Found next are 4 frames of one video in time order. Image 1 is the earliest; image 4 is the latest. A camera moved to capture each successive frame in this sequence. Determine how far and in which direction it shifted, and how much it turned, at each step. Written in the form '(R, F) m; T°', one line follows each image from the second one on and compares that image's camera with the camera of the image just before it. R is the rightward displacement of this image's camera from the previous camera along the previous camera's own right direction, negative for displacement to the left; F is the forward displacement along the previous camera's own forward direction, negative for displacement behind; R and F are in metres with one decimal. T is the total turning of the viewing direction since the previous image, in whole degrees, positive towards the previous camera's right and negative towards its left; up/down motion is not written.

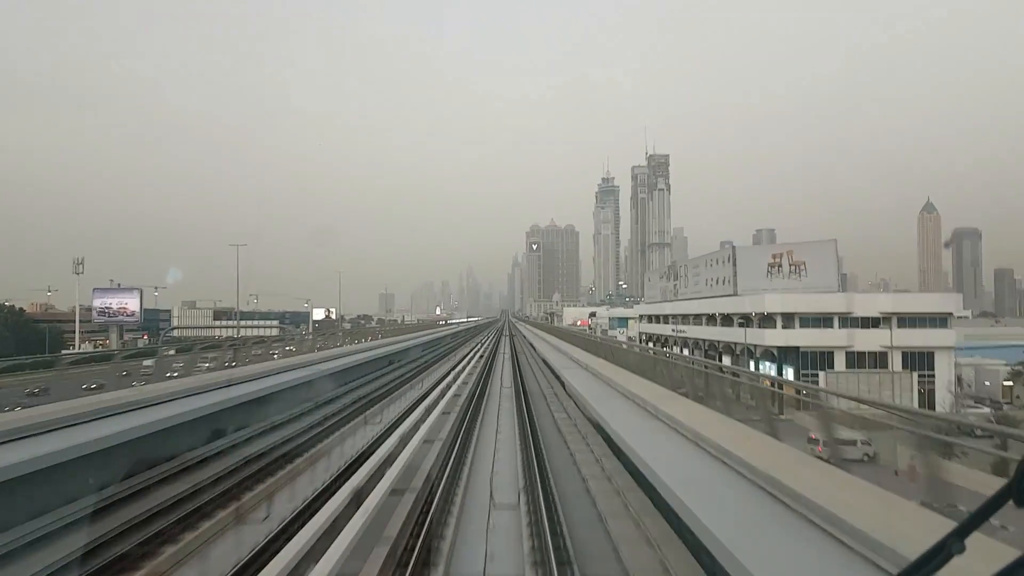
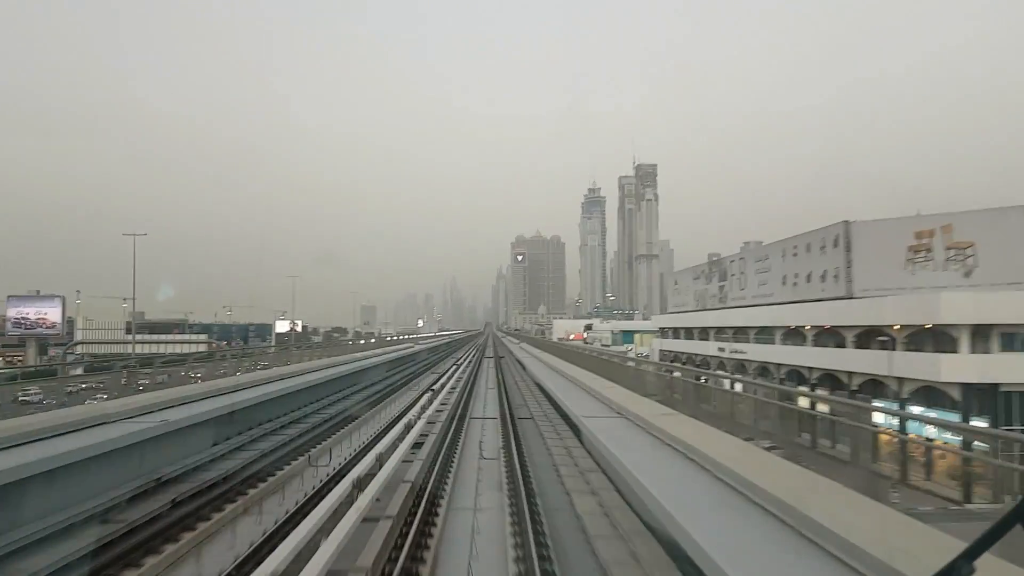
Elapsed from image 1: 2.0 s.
(0.0, +0.9) m; +2°
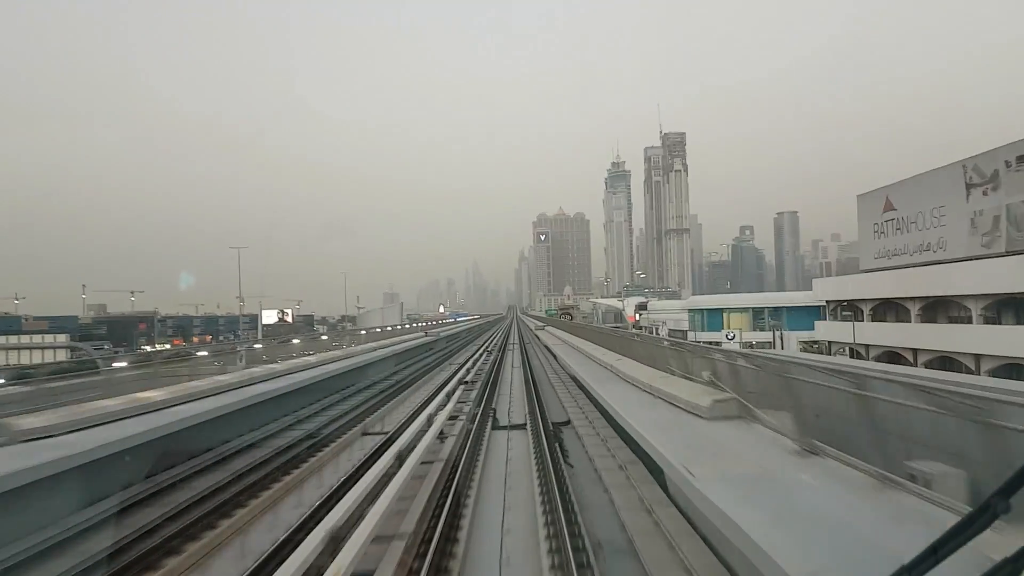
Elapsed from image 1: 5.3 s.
(-0.1, +1.6) m; -2°
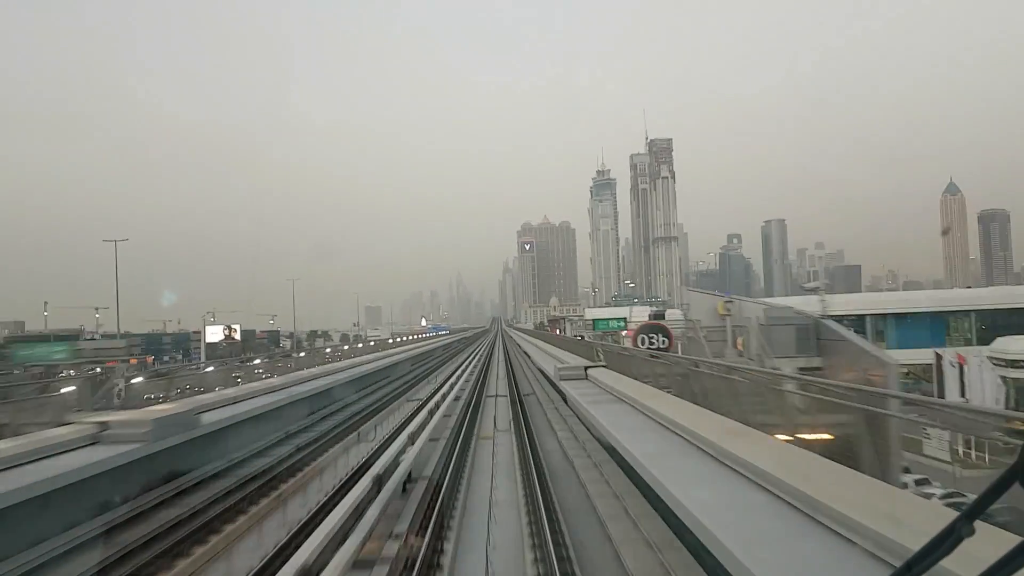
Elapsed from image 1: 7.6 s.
(0.0, +1.0) m; +2°
